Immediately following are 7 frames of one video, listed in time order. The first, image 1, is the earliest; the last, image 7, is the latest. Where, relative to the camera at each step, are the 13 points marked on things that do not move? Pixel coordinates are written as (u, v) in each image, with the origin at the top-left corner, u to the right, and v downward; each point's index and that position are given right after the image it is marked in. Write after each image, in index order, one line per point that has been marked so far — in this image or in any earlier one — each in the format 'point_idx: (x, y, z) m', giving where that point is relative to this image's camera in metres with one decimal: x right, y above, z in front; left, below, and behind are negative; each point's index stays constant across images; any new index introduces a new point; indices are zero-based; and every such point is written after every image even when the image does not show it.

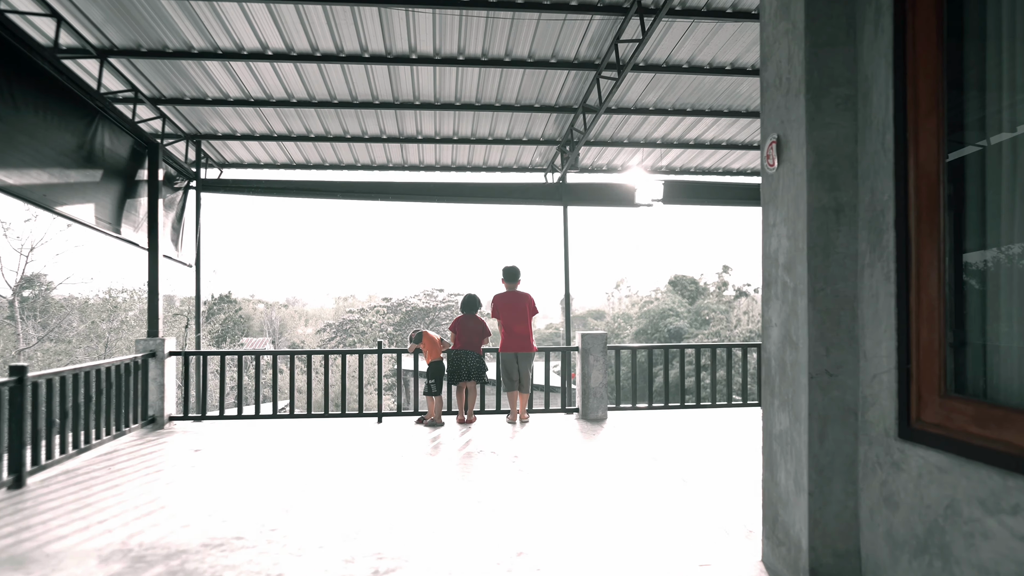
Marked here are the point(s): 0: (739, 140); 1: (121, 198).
0: (+2.1, +1.3, +7.3) m
1: (-2.8, +0.6, +5.8) m
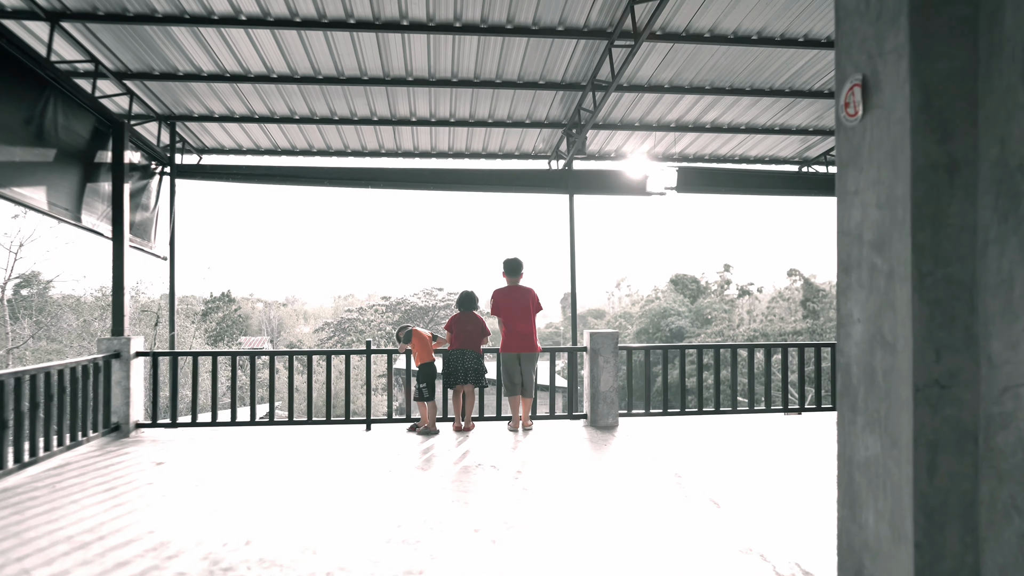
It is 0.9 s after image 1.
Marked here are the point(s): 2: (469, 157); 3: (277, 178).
0: (+2.1, +1.4, +6.8) m
1: (-2.8, +0.7, +5.2) m
2: (-0.4, +1.2, +7.4) m
3: (-2.0, +0.9, +6.7) m
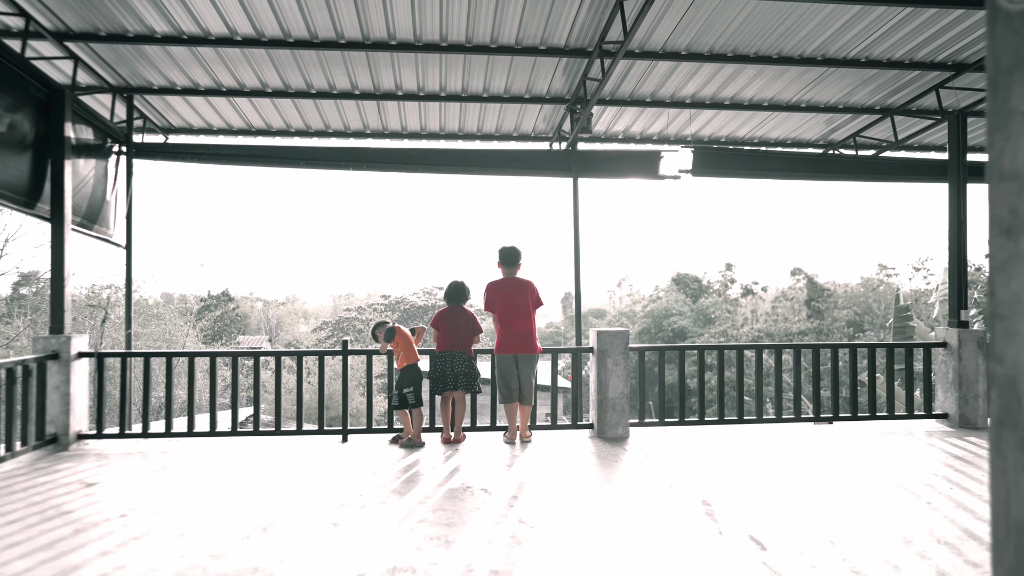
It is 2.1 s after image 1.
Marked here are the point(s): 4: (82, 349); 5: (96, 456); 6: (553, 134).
0: (+2.1, +1.4, +6.1) m
1: (-2.8, +0.7, +4.6) m
2: (-0.4, +1.3, +6.8) m
3: (-2.0, +1.0, +6.0) m
4: (-2.5, -0.4, +4.7) m
5: (-2.3, -0.9, +4.4) m
6: (+0.3, +1.3, +6.6) m
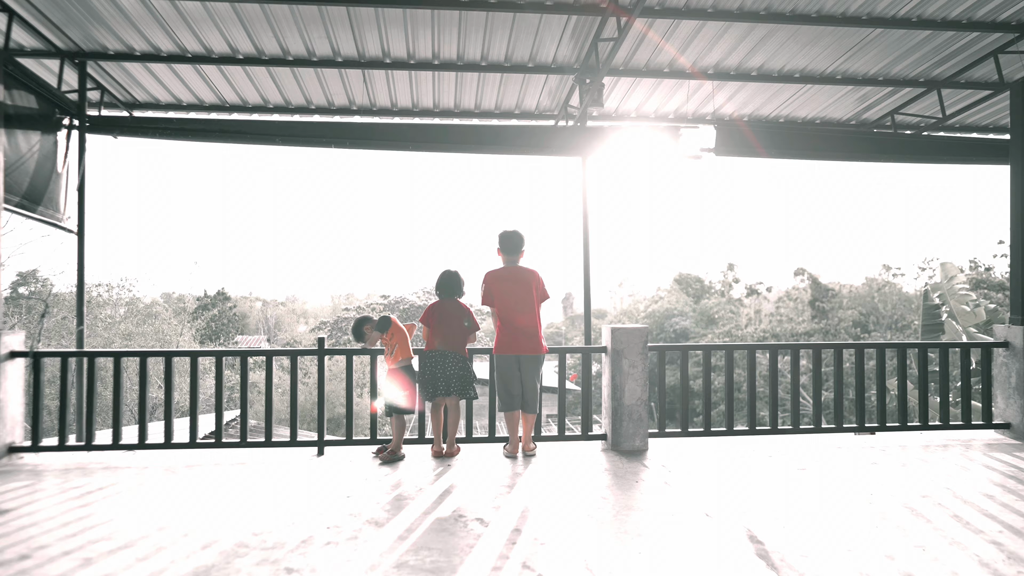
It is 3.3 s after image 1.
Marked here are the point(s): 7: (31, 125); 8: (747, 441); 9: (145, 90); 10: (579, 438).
0: (+2.1, +1.5, +5.5) m
1: (-2.8, +0.8, +3.9) m
2: (-0.4, +1.3, +6.1) m
3: (-2.0, +1.0, +5.4) m
4: (-2.5, -0.3, +4.1) m
5: (-2.3, -0.9, +3.8) m
6: (+0.4, +1.3, +6.0) m
7: (-2.8, +0.9, +4.6) m
8: (+1.4, -0.9, +4.6) m
9: (-2.6, +1.4, +5.6) m
10: (+0.4, -0.8, +4.4) m
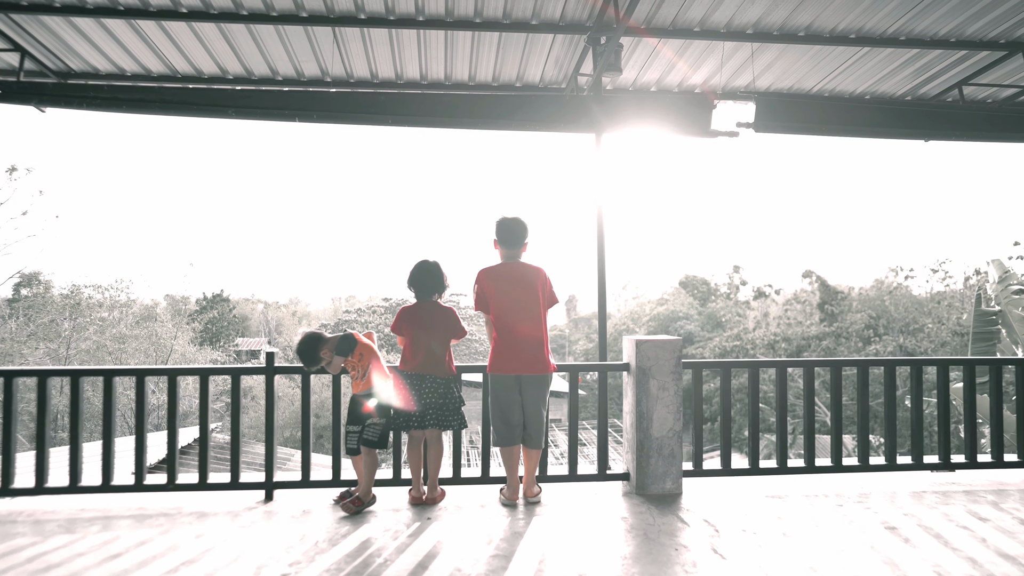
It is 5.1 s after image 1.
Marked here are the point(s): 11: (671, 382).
0: (+2.1, +1.5, +4.6) m
1: (-2.8, +0.8, +3.1) m
2: (-0.4, +1.3, +5.3) m
3: (-2.0, +1.0, +4.5) m
4: (-2.5, -0.3, +3.2) m
5: (-2.3, -0.9, +2.9) m
6: (+0.4, +1.3, +5.1) m
7: (-2.8, +0.9, +3.7) m
8: (+1.4, -0.9, +3.7) m
9: (-2.6, +1.4, +4.7) m
10: (+0.4, -0.8, +3.6) m
11: (+0.7, -0.4, +3.4) m
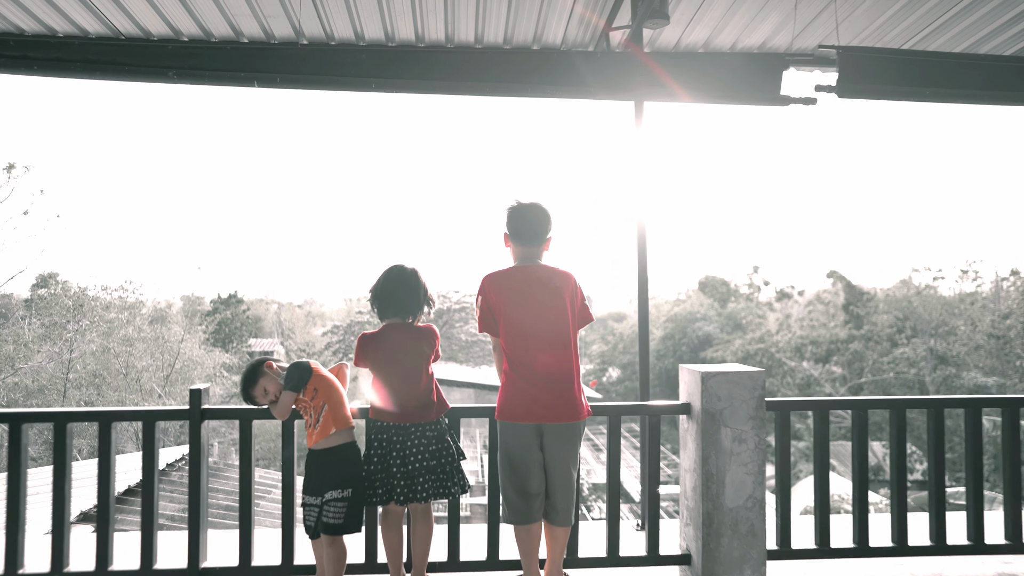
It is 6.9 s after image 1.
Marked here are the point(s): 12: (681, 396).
0: (+2.2, +1.4, +3.6) m
1: (-2.8, +0.7, +2.2) m
2: (-0.3, +1.3, +4.3) m
3: (-1.9, +1.0, +3.6) m
4: (-2.5, -0.4, +2.3) m
5: (-2.2, -0.9, +2.0) m
6: (+0.4, +1.3, +4.2) m
7: (-2.7, +0.9, +2.8) m
8: (+1.4, -0.9, +2.8) m
9: (-2.5, +1.3, +3.8) m
10: (+0.4, -0.9, +2.6) m
11: (+0.7, -0.4, +2.5) m
12: (+0.6, -0.4, +2.6) m
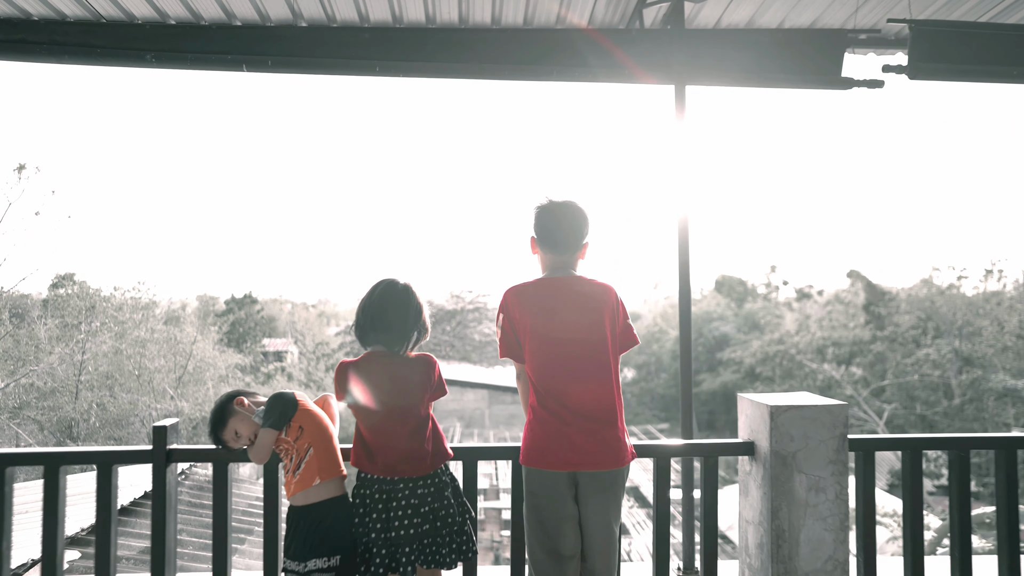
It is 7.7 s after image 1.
0: (+2.2, +1.4, +3.2) m
1: (-2.7, +0.7, +1.8) m
2: (-0.2, +1.2, +3.9) m
3: (-1.8, +0.9, +3.2) m
4: (-2.4, -0.4, +1.9) m
5: (-2.2, -1.0, +1.6) m
6: (+0.5, +1.2, +3.7) m
7: (-2.6, +0.8, +2.5) m
8: (+1.5, -1.0, +2.3) m
9: (-2.4, +1.3, +3.4) m
10: (+0.5, -0.9, +2.2) m
11: (+0.8, -0.5, +2.0) m
12: (+0.6, -0.4, +2.2) m
